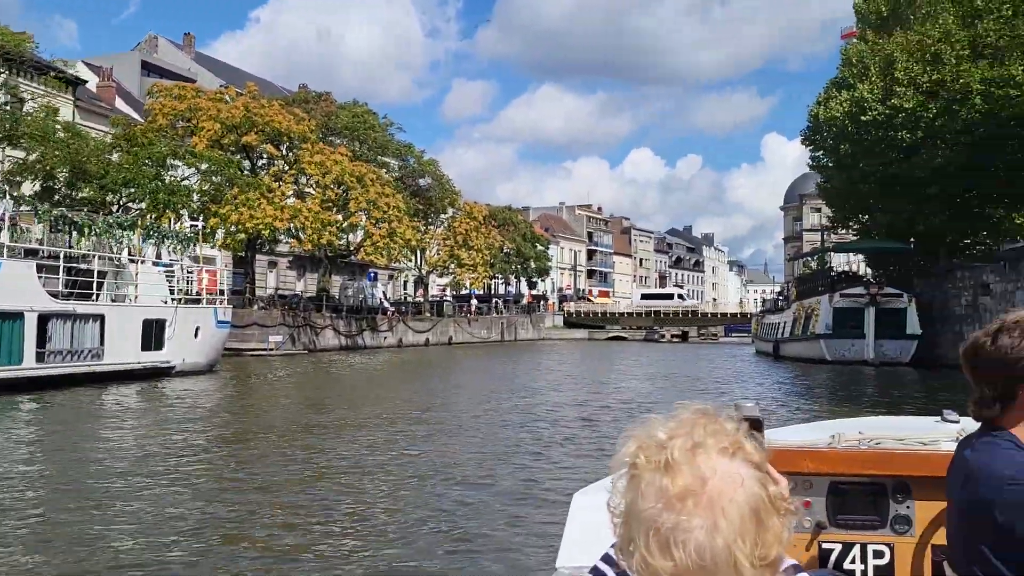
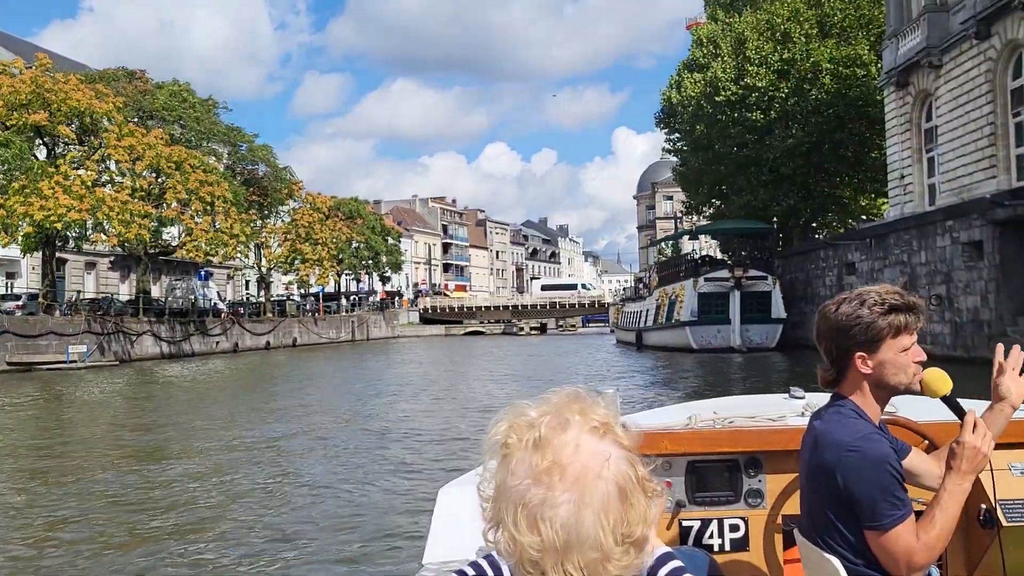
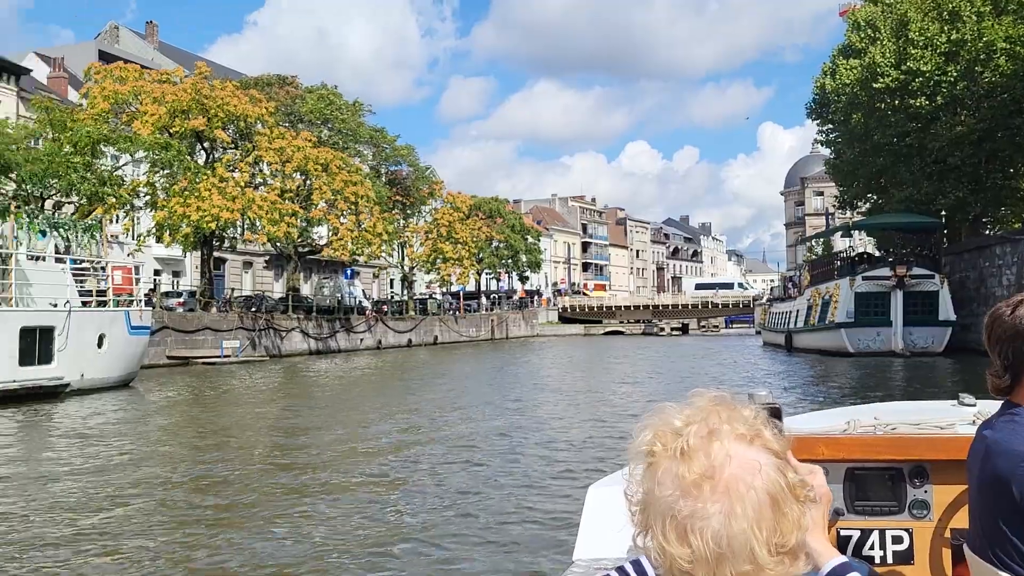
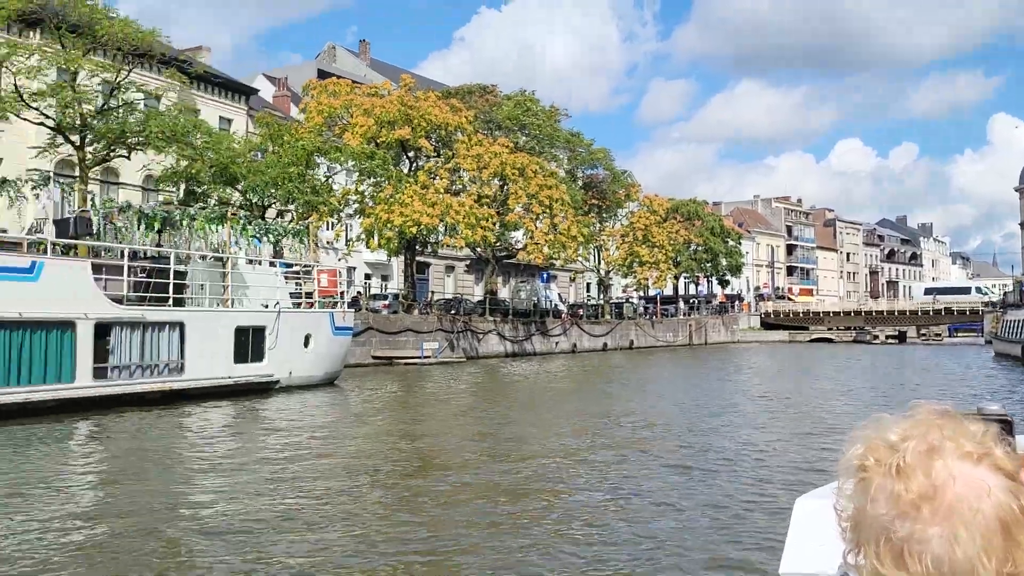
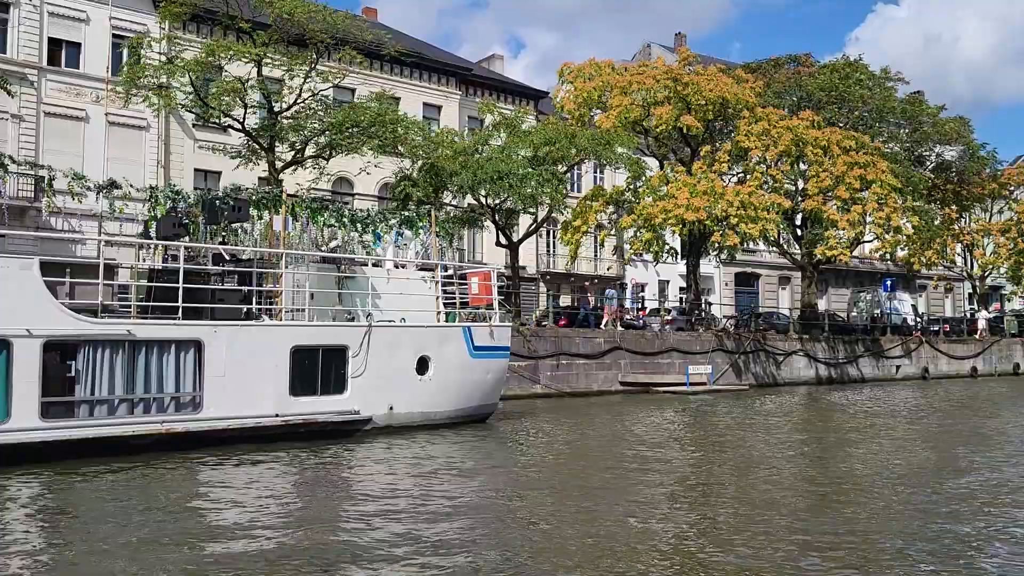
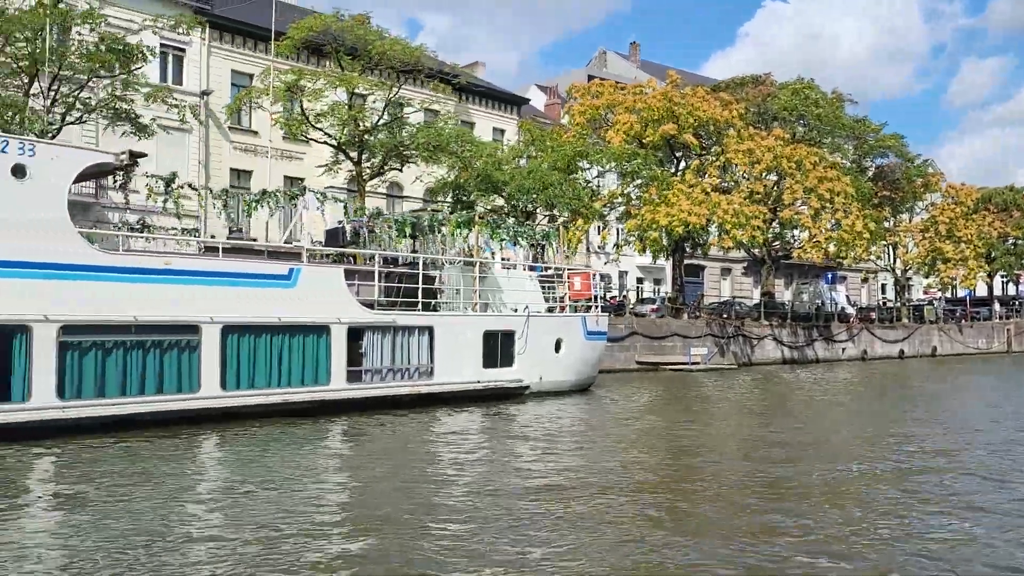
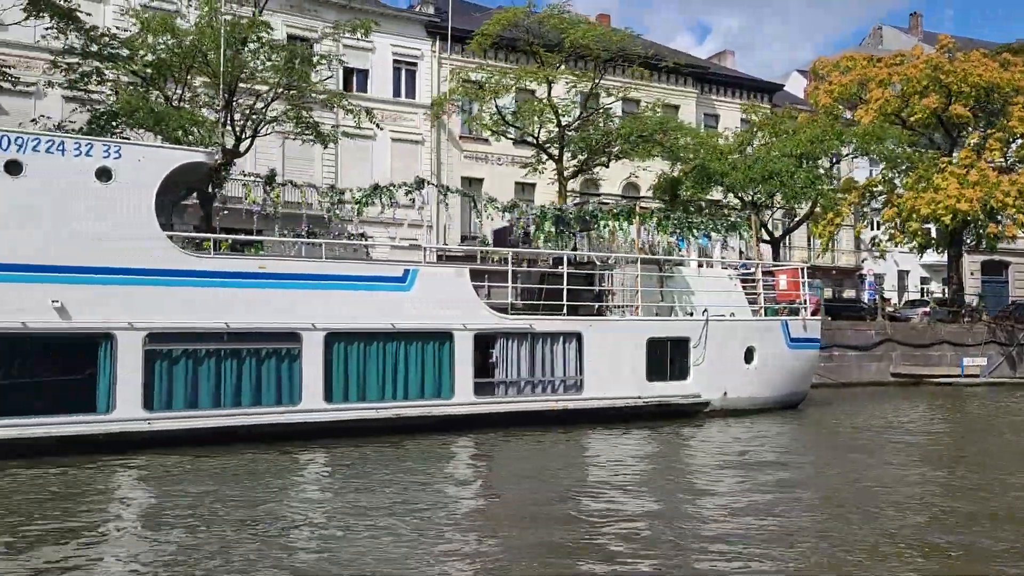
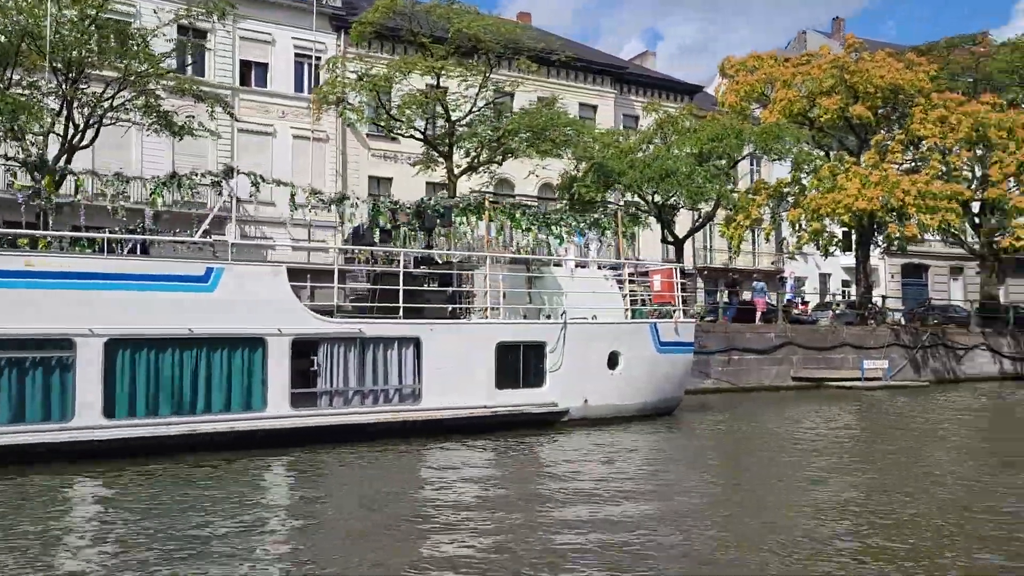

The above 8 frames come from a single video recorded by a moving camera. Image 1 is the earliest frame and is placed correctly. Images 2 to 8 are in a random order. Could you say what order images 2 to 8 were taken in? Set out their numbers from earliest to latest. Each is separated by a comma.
2, 3, 4, 6, 7, 8, 5
